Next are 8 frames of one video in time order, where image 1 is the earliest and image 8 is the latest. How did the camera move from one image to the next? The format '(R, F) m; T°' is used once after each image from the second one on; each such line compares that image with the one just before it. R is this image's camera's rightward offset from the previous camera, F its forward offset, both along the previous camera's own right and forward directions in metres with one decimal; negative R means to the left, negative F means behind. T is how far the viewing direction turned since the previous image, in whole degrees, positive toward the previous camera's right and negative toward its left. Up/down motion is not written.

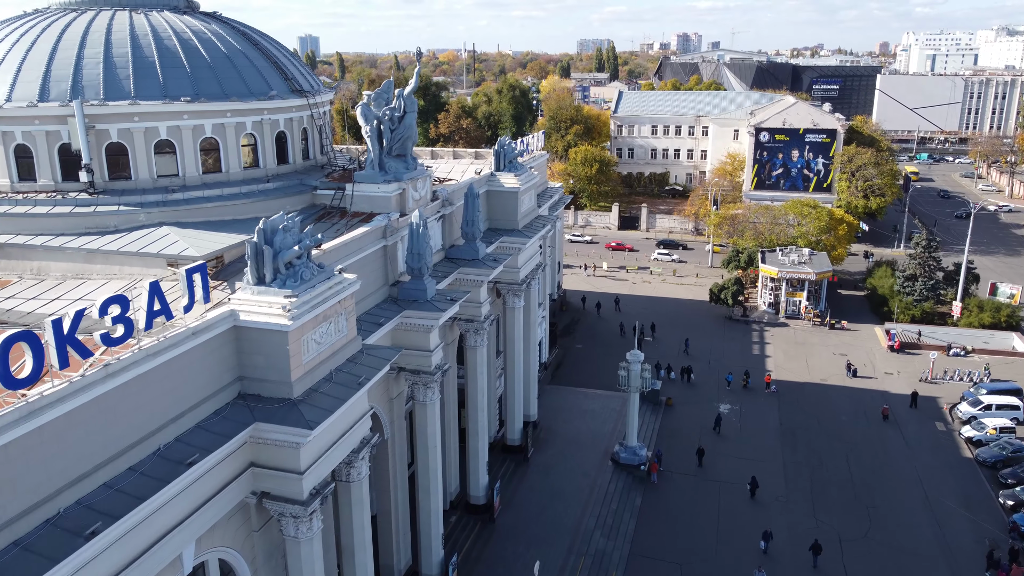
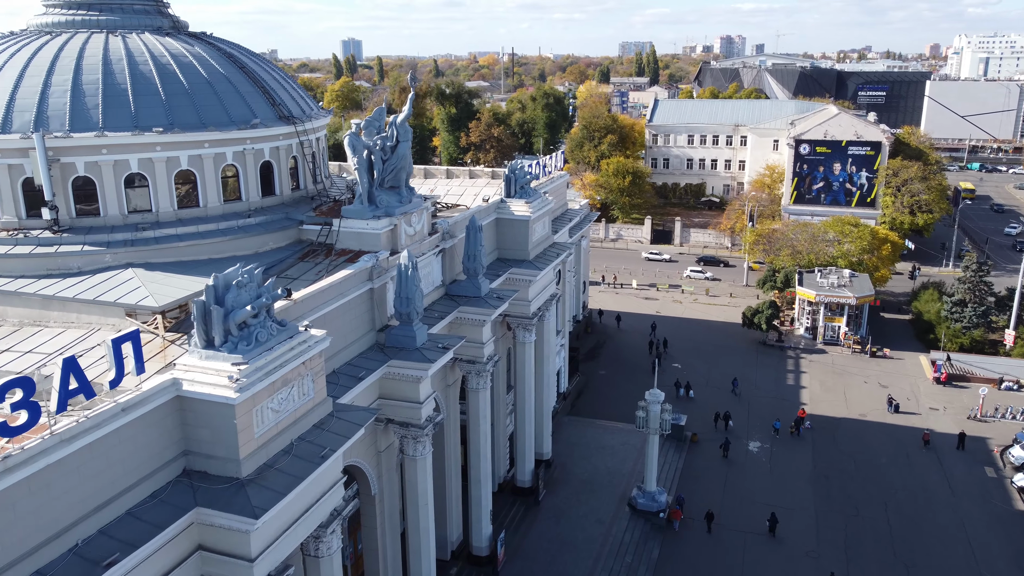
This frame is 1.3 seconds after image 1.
(+1.1, +2.1) m; -3°
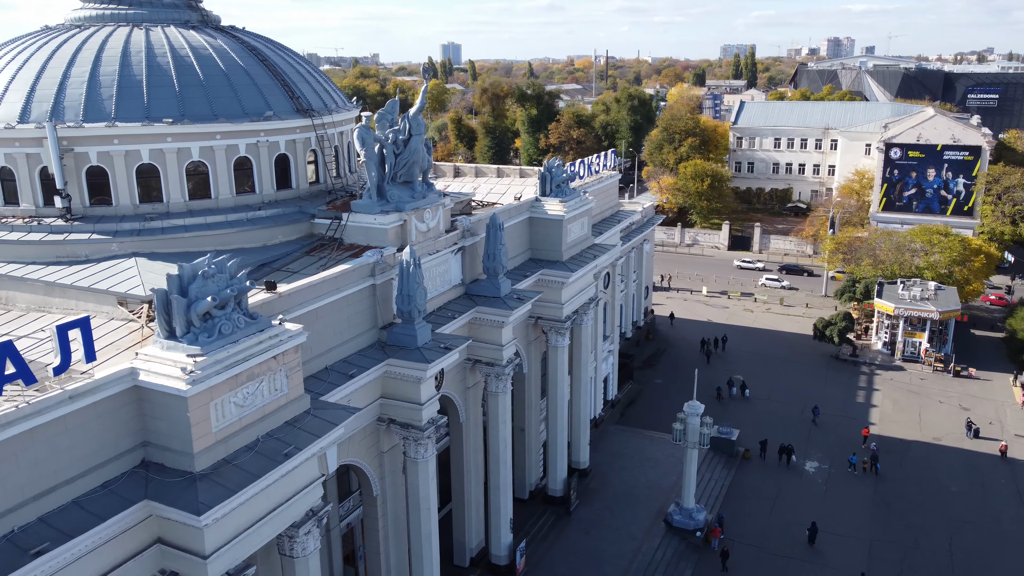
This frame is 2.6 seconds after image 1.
(+2.2, +1.1) m; -7°
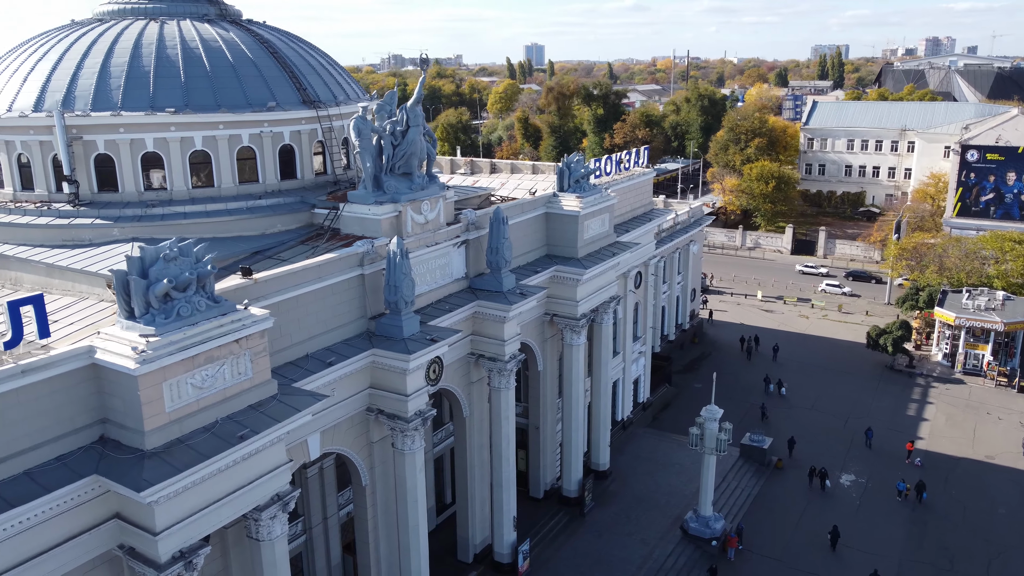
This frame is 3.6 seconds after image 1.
(+2.3, +0.4) m; -6°
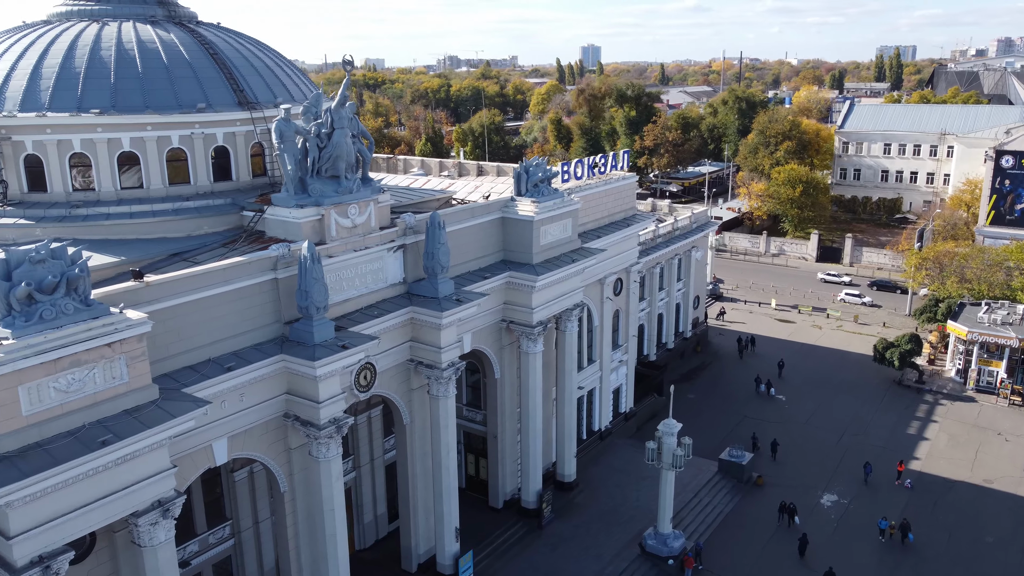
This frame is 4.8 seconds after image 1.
(+3.5, +0.7) m; -4°
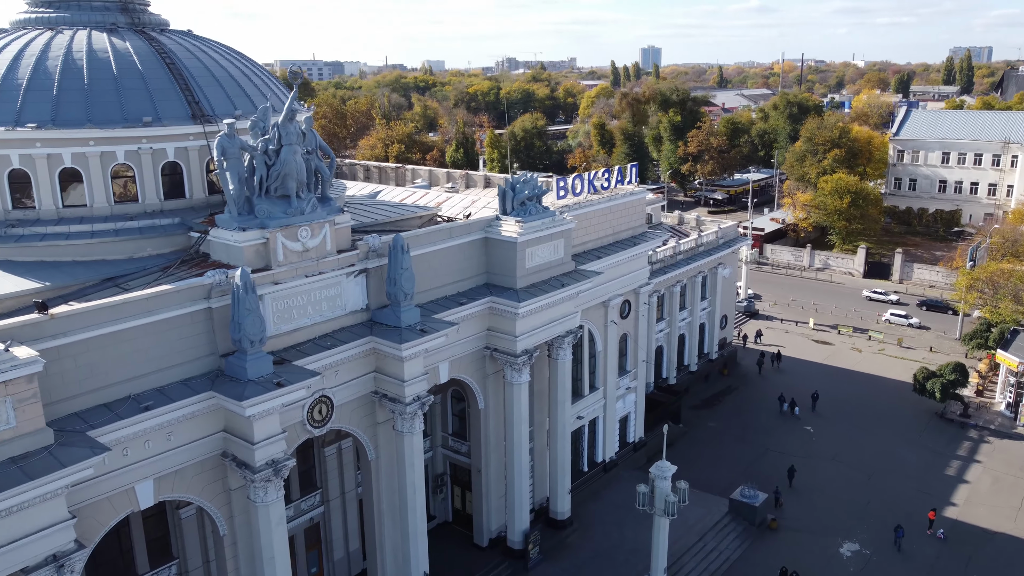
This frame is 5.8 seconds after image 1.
(+2.4, +2.1) m; -4°
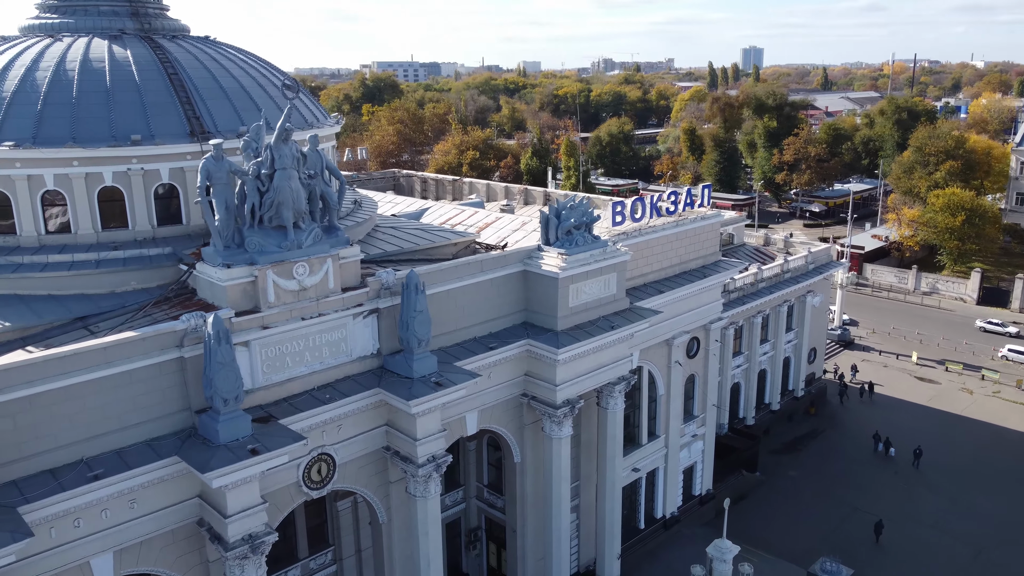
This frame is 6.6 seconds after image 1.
(+1.4, +3.4) m; -6°
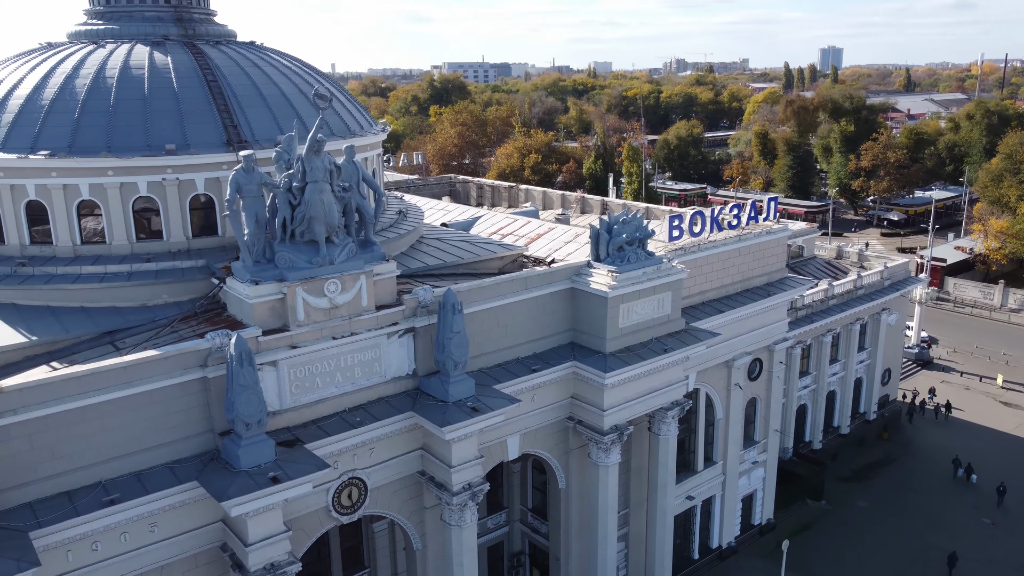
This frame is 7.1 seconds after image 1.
(+0.5, +1.2) m; -5°
